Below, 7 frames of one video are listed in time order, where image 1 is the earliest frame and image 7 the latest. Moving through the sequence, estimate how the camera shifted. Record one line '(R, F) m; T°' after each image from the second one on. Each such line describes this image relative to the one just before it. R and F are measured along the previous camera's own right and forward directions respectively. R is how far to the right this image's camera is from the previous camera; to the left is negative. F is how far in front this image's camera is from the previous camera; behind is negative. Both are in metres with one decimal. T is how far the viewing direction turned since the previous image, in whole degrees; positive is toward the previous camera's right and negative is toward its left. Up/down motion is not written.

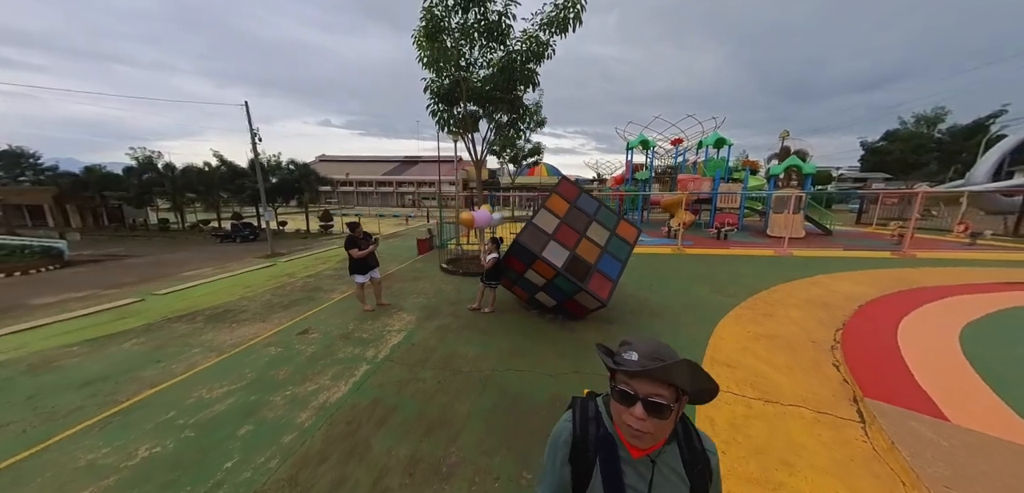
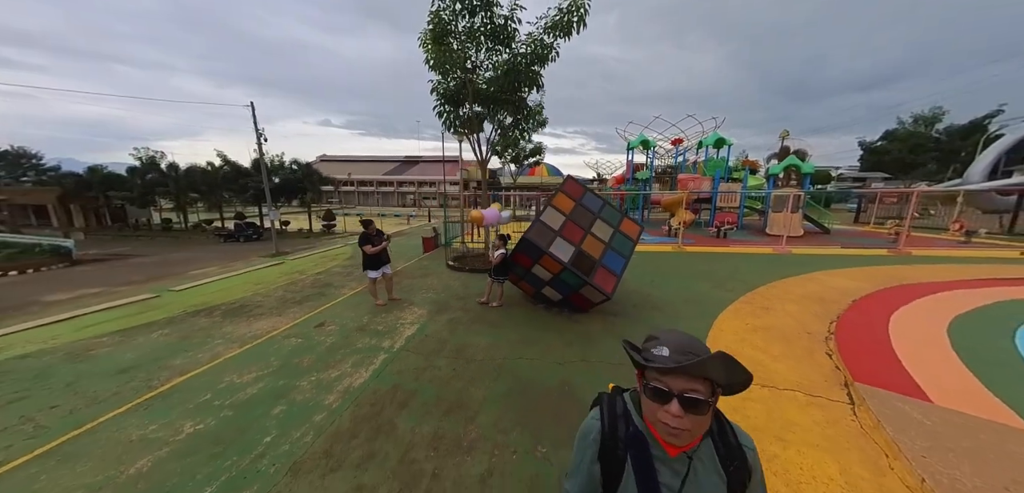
(-0.1, -0.2) m; 0°
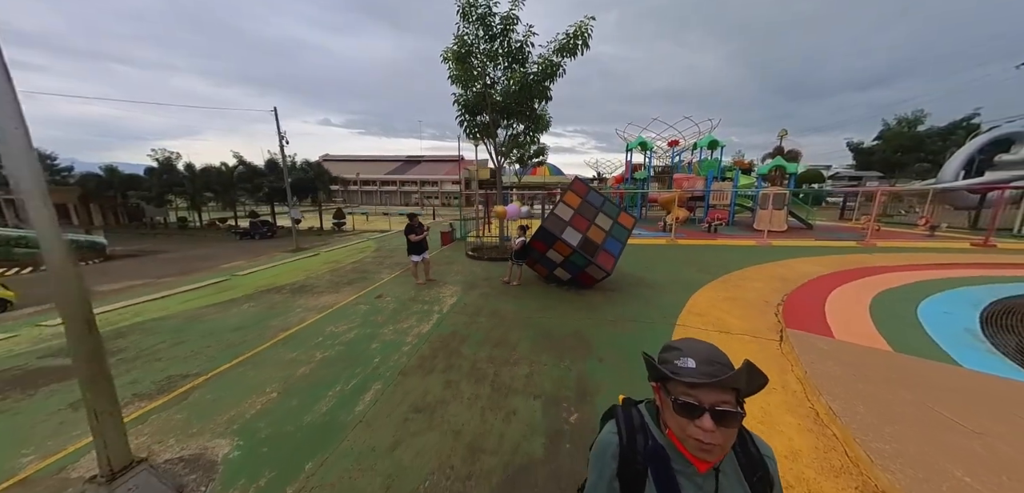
(-0.4, -1.2) m; 0°
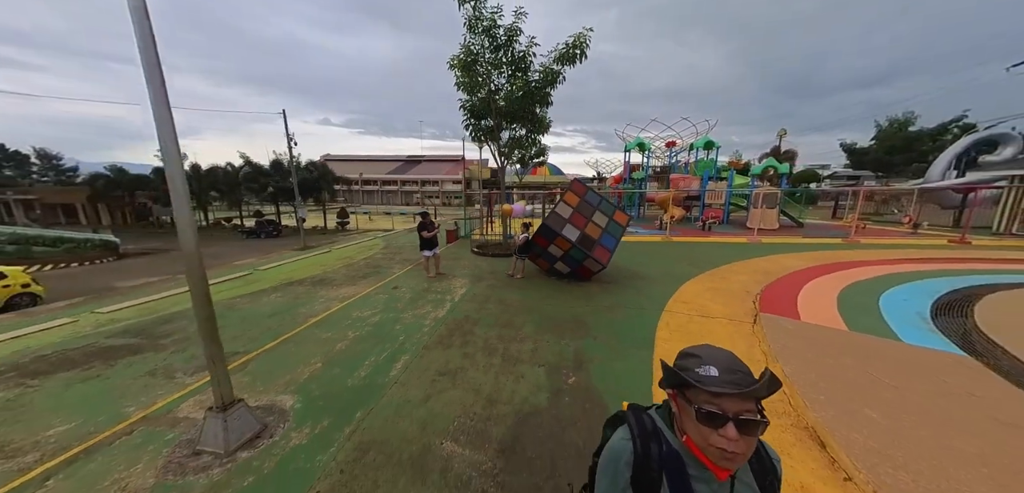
(-0.1, -0.6) m; 0°
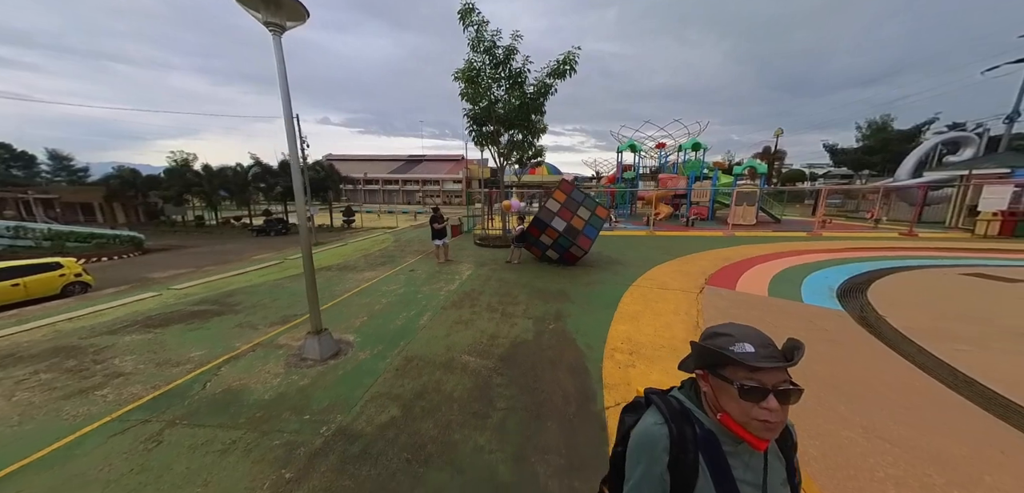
(+0.1, -1.3) m; 0°
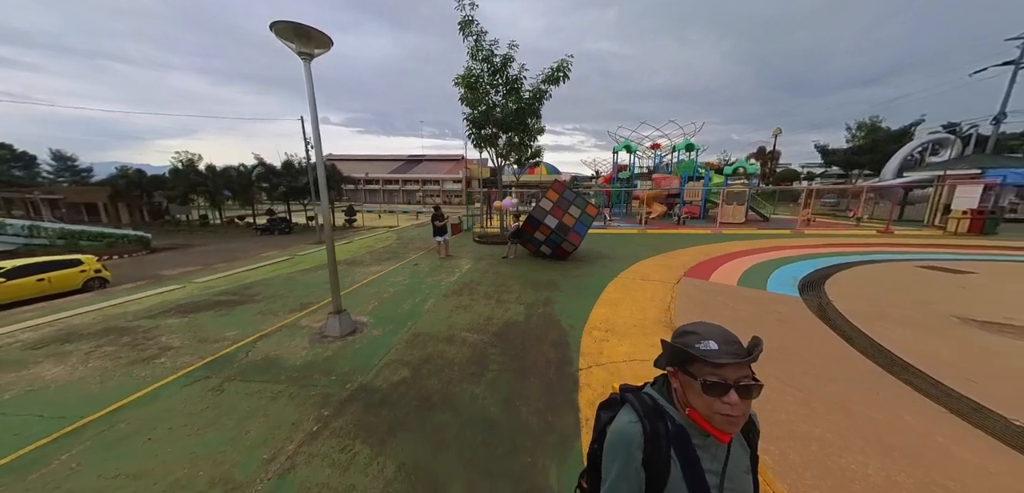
(+0.1, -0.6) m; 0°
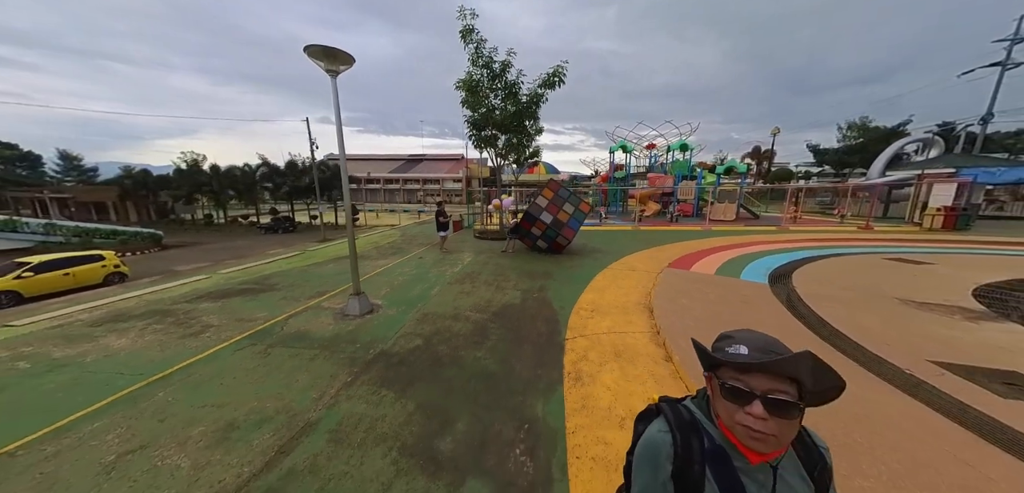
(0.0, -0.7) m; 0°
